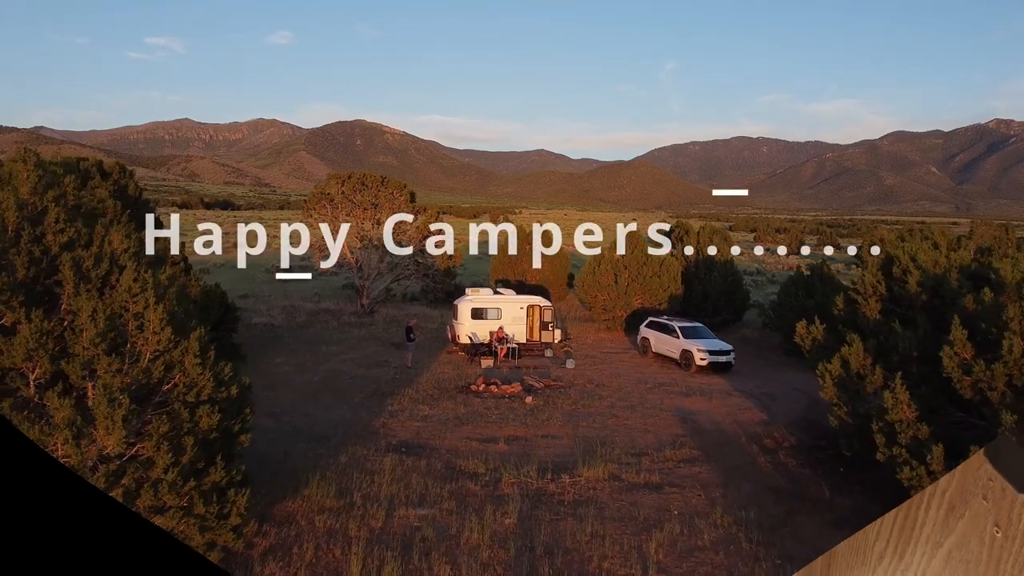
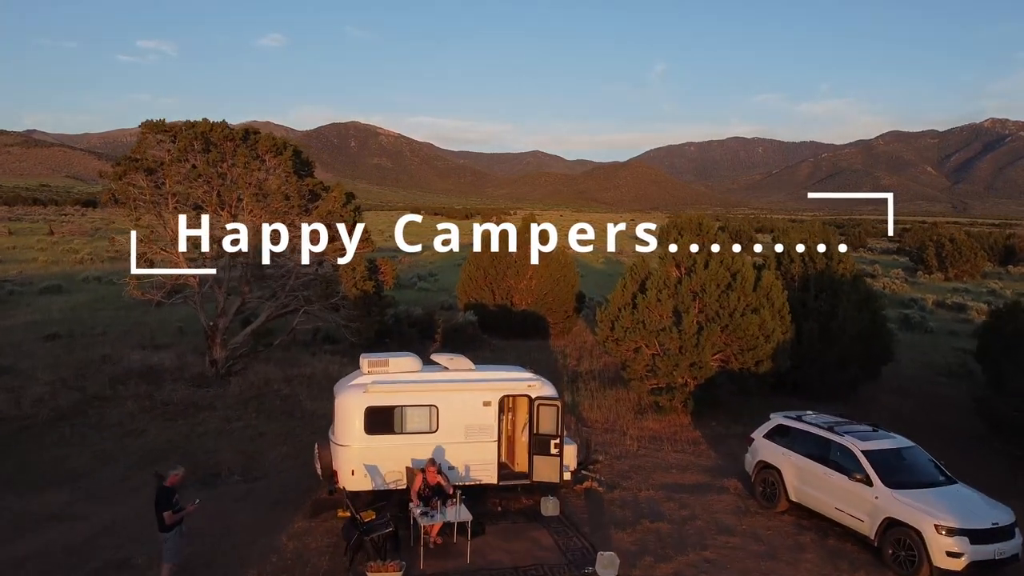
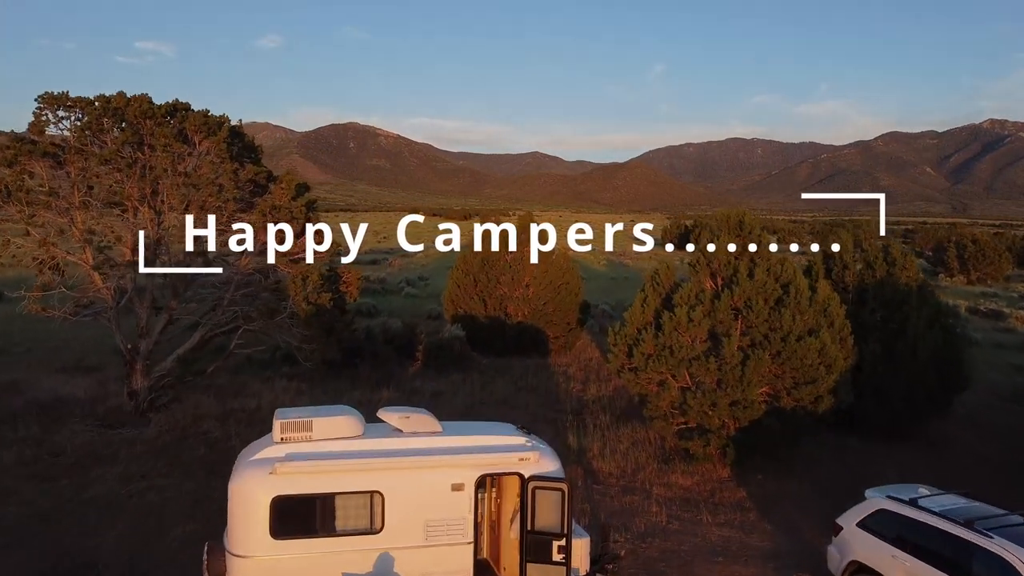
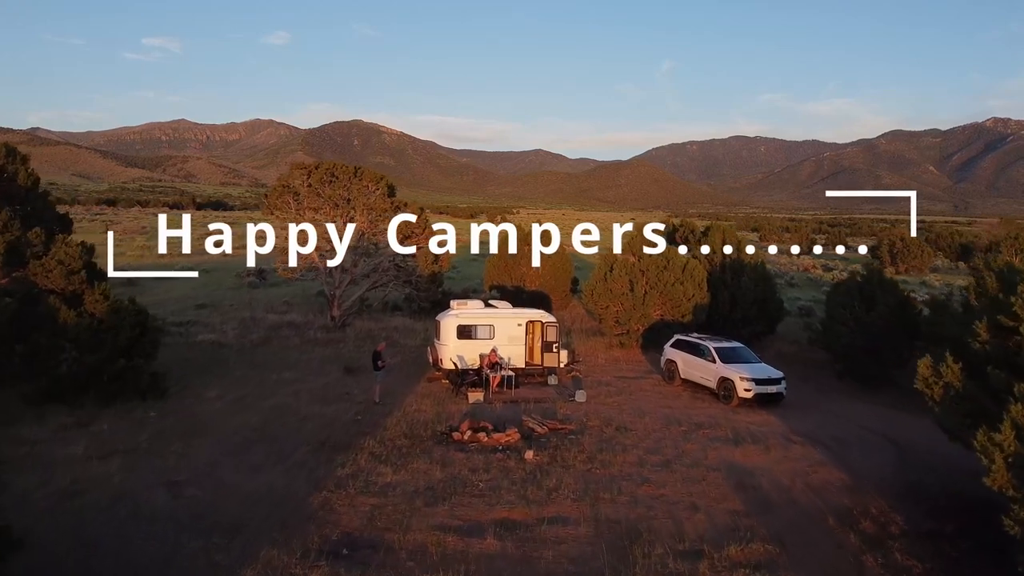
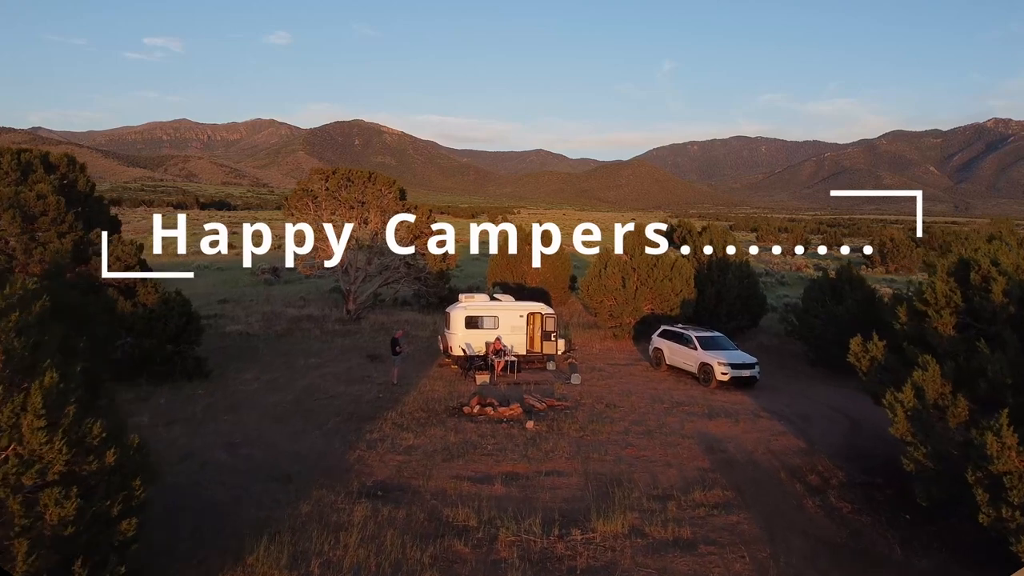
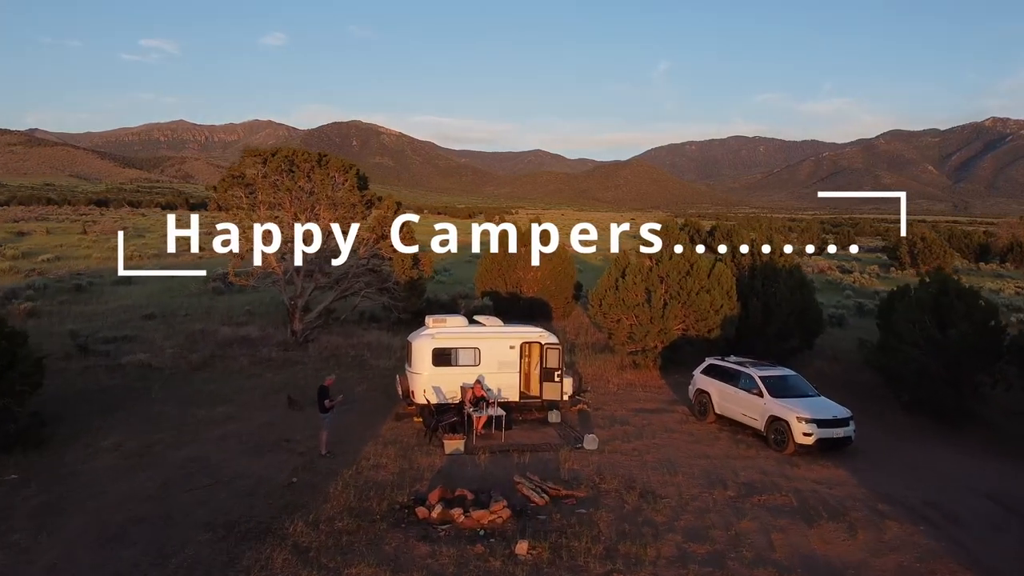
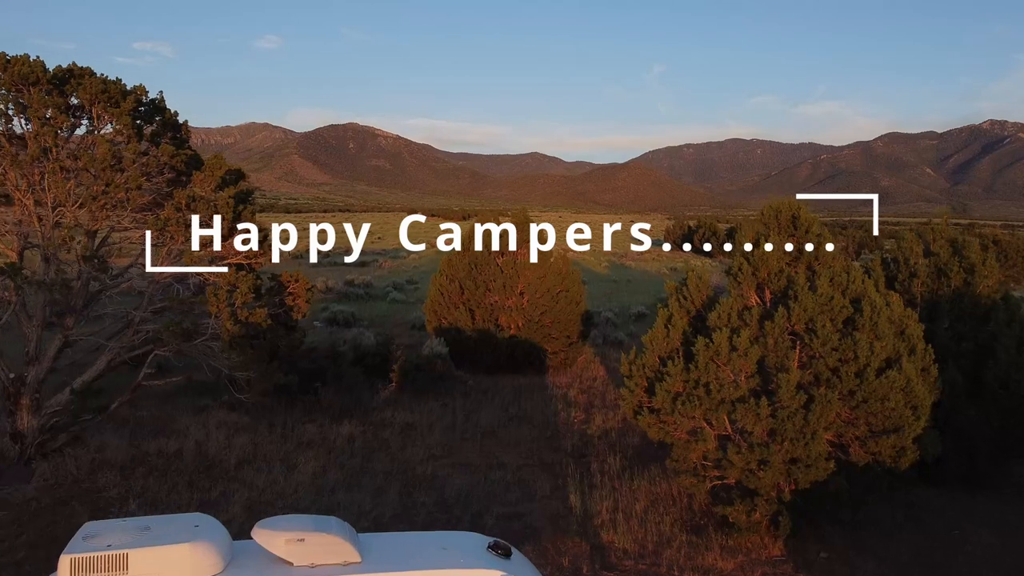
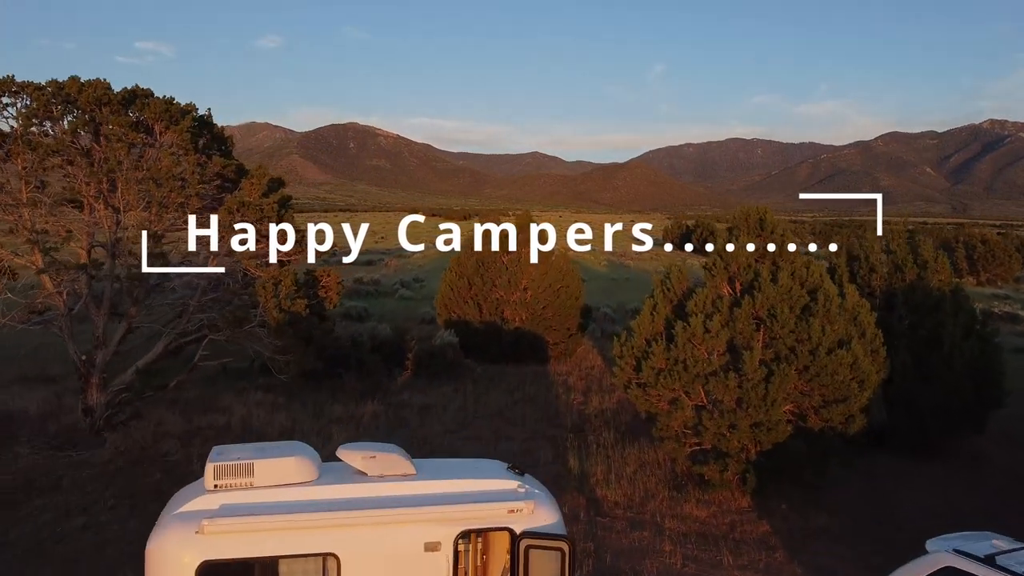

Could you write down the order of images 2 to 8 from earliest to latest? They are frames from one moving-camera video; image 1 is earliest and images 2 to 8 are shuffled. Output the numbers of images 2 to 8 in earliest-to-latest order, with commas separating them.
5, 4, 6, 2, 3, 8, 7
